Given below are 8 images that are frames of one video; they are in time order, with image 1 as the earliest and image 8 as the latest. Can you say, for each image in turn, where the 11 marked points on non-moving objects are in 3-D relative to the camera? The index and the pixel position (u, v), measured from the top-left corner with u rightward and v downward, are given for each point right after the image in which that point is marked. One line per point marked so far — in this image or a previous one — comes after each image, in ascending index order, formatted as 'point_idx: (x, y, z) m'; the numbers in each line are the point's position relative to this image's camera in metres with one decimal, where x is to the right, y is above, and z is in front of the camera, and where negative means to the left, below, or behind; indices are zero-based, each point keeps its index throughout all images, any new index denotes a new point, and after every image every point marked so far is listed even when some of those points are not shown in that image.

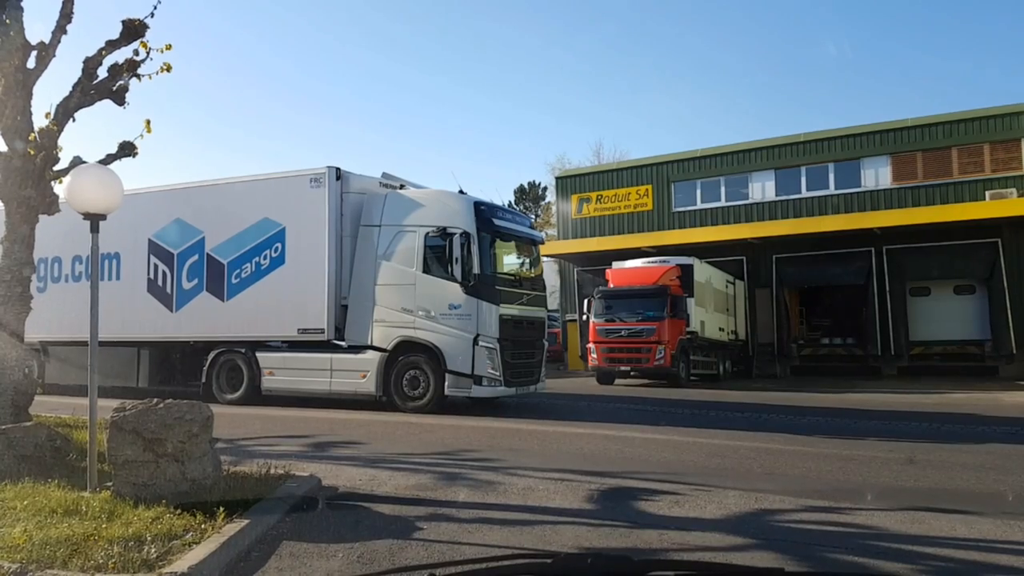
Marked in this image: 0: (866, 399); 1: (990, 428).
0: (+7.4, -2.3, +16.5) m
1: (+6.9, -1.9, +11.4) m
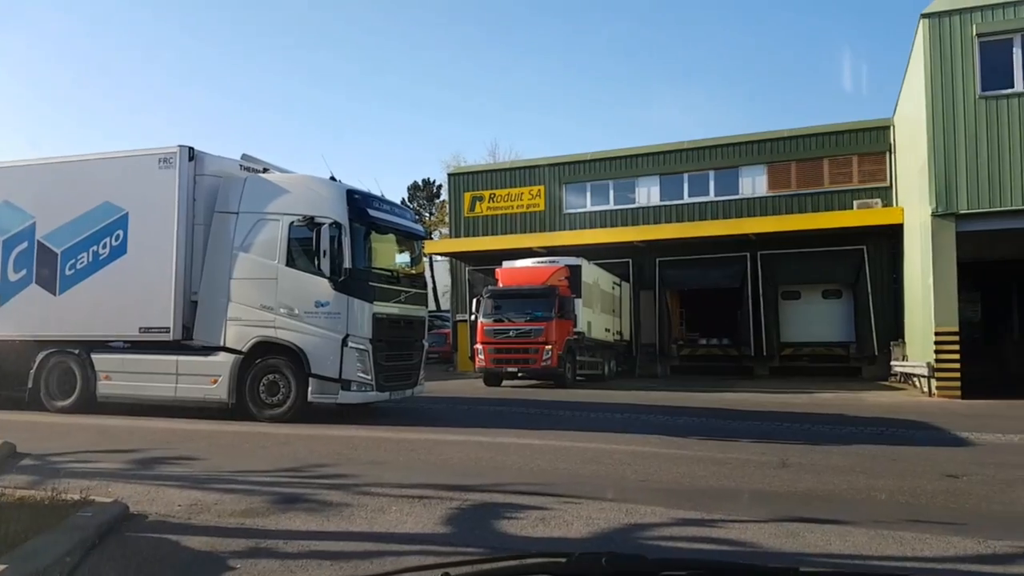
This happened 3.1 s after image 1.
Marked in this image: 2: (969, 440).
0: (+4.9, -2.3, +16.5) m
1: (+5.0, -1.9, +11.4) m
2: (+5.5, -1.8, +9.4) m
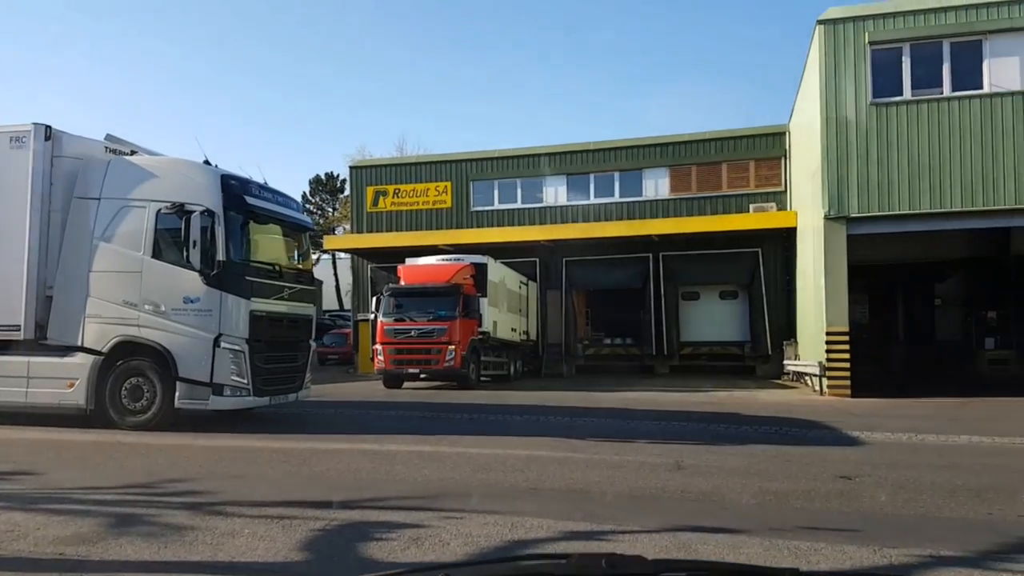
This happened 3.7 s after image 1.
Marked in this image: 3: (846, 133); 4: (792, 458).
0: (+2.7, -2.3, +16.3) m
1: (+3.5, -1.9, +11.3) m
2: (+4.2, -1.8, +9.4) m
3: (+7.0, +3.2, +16.6) m
4: (+3.0, -1.8, +8.6) m
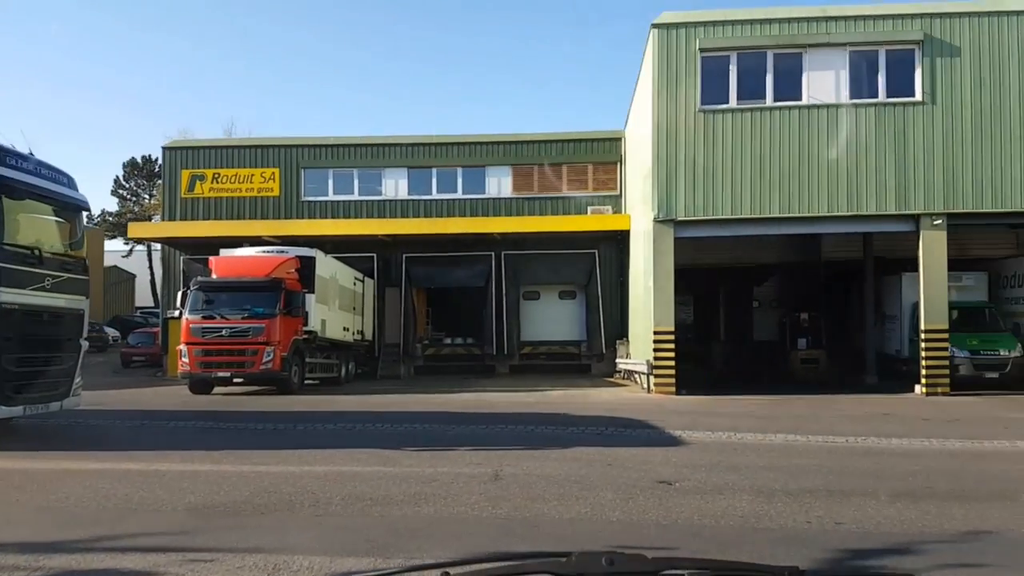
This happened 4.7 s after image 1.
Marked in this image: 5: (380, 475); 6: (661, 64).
0: (-0.8, -2.2, +15.6) m
1: (+0.9, -1.9, +10.8) m
2: (+2.0, -1.8, +9.1) m
3: (+3.5, +3.2, +16.7) m
4: (+1.0, -1.7, +8.1) m
5: (-1.2, -1.7, +6.9) m
6: (+3.1, +4.8, +16.7) m
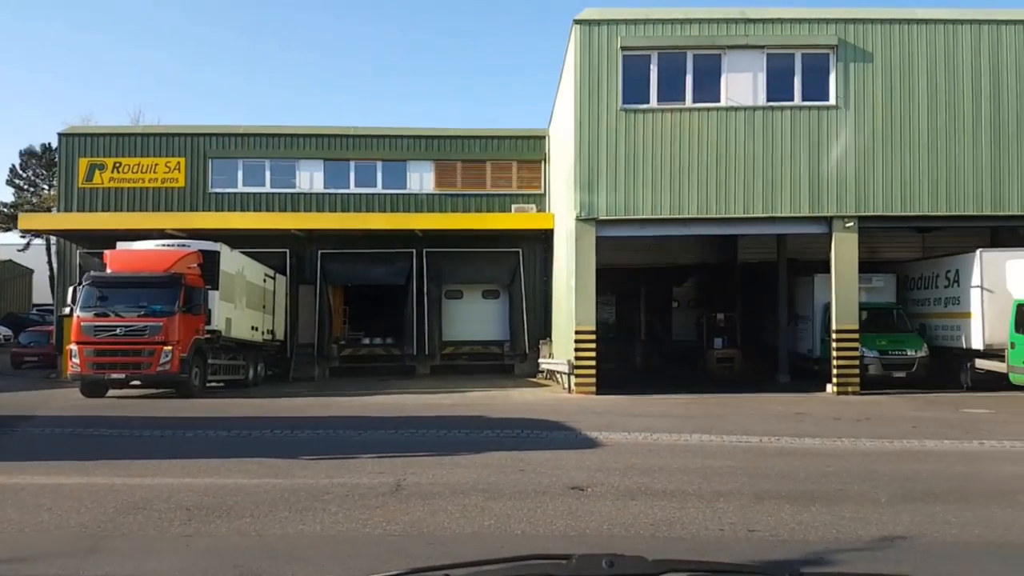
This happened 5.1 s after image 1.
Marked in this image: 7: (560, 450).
0: (-2.4, -2.2, +15.0) m
1: (-0.2, -1.8, +10.4) m
2: (+1.0, -1.8, +8.8) m
3: (+1.8, +3.2, +16.5) m
4: (+0.1, -1.7, +7.7) m
5: (-1.9, -1.7, +6.3) m
6: (+1.5, +4.8, +16.5) m
7: (+0.5, -1.7, +8.3) m
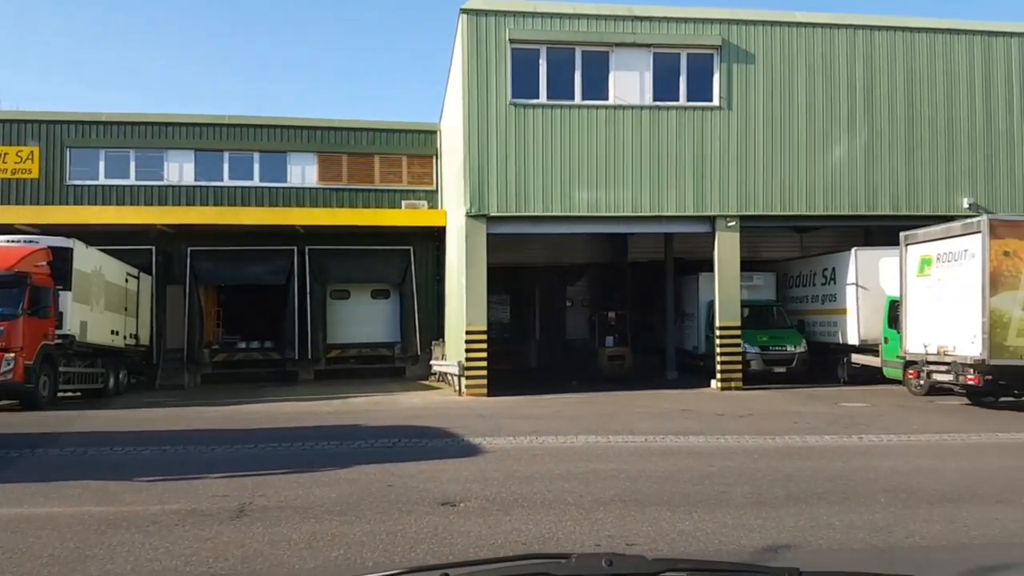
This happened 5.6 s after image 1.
0: (-4.5, -2.1, +14.1) m
1: (-1.7, -1.8, +9.8) m
2: (-0.3, -1.7, +8.4) m
3: (-0.5, +3.2, +16.1) m
4: (-1.0, -1.7, +7.1) m
5: (-2.9, -1.7, +5.5) m
6: (-0.9, +4.8, +16.1) m
7: (-0.7, -1.7, +7.8) m
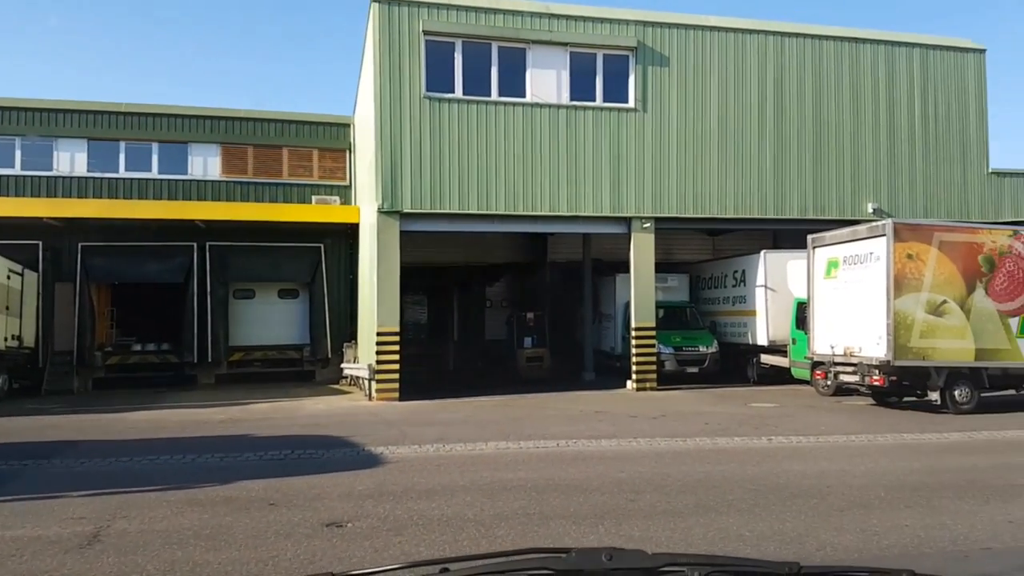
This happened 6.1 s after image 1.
0: (-6.0, -2.1, +13.2) m
1: (-2.8, -1.8, +9.2) m
2: (-1.3, -1.7, +7.9) m
3: (-2.2, +3.3, +15.6) m
4: (-1.8, -1.7, +6.6) m
5: (-3.5, -1.6, +4.9) m
6: (-2.5, +4.8, +15.5) m
7: (-1.6, -1.7, +7.4) m
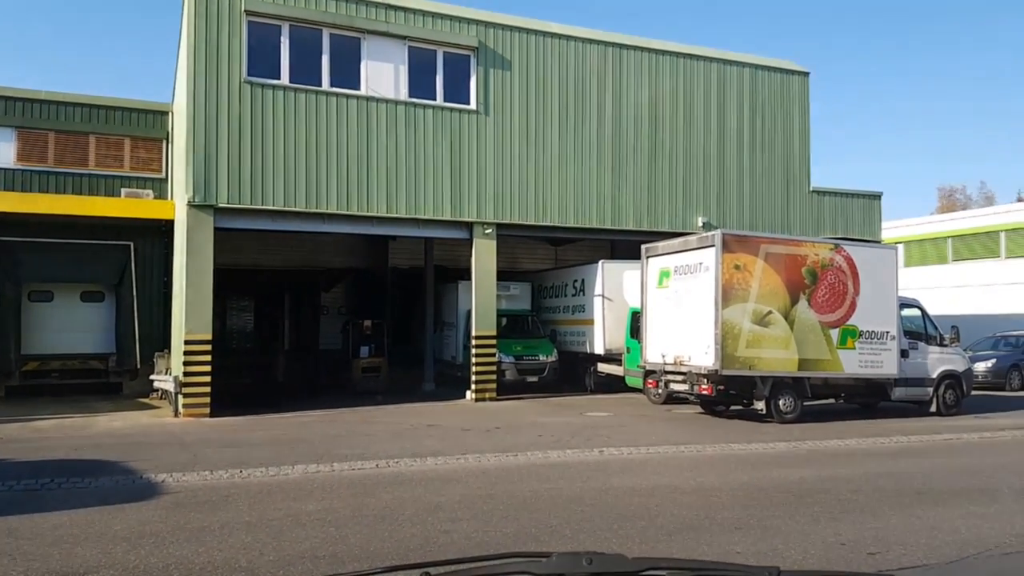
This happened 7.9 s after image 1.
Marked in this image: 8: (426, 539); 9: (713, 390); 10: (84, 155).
0: (-8.5, -2.1, +11.2) m
1: (-4.7, -1.8, +7.9) m
2: (-2.9, -1.7, +7.0) m
3: (-5.3, +3.2, +14.4) m
4: (-3.2, -1.7, +5.6) m
5: (-4.5, -1.6, +3.5) m
6: (-5.5, +4.7, +14.2) m
7: (-3.1, -1.7, +6.3) m
8: (-0.5, -1.7, +5.4) m
9: (+3.3, -1.6, +12.9) m
10: (-10.8, +3.3, +20.1) m
